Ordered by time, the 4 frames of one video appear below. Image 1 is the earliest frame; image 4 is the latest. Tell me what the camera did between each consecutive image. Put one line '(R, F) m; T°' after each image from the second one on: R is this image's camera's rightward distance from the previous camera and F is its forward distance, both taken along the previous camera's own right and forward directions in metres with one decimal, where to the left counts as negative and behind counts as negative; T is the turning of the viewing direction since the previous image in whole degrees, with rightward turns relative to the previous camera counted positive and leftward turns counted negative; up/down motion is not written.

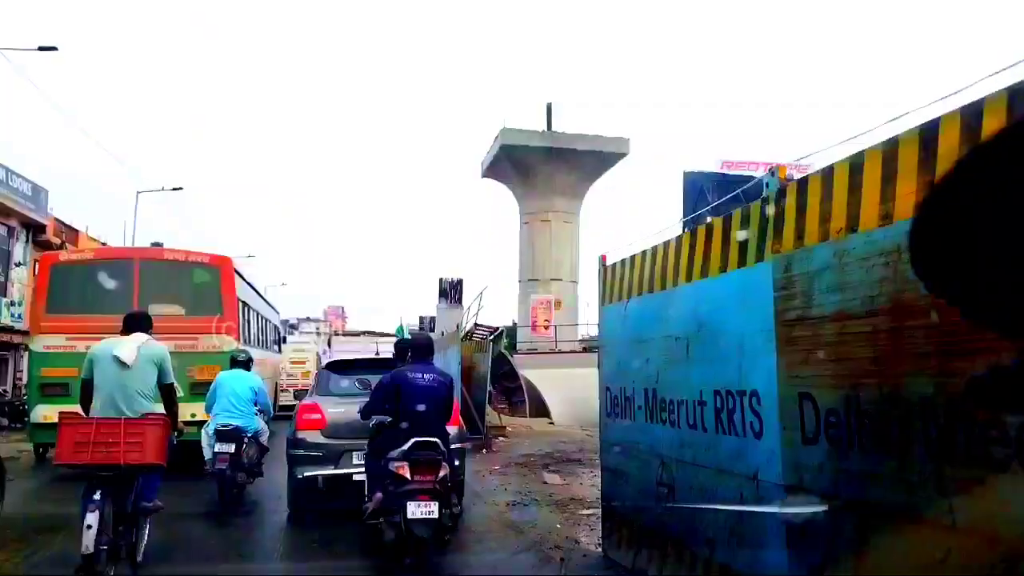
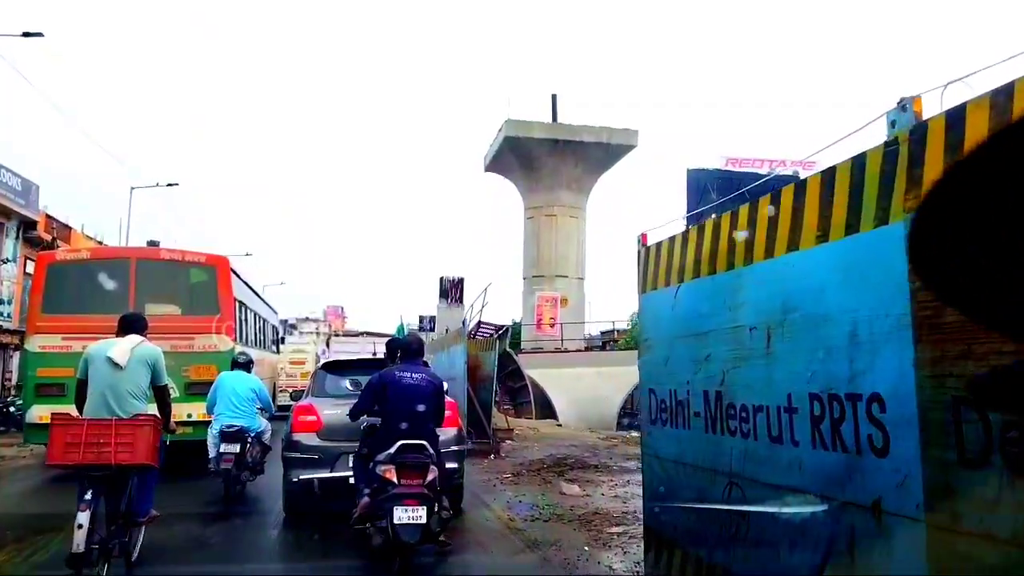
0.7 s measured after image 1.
(-0.1, +0.6) m; 0°
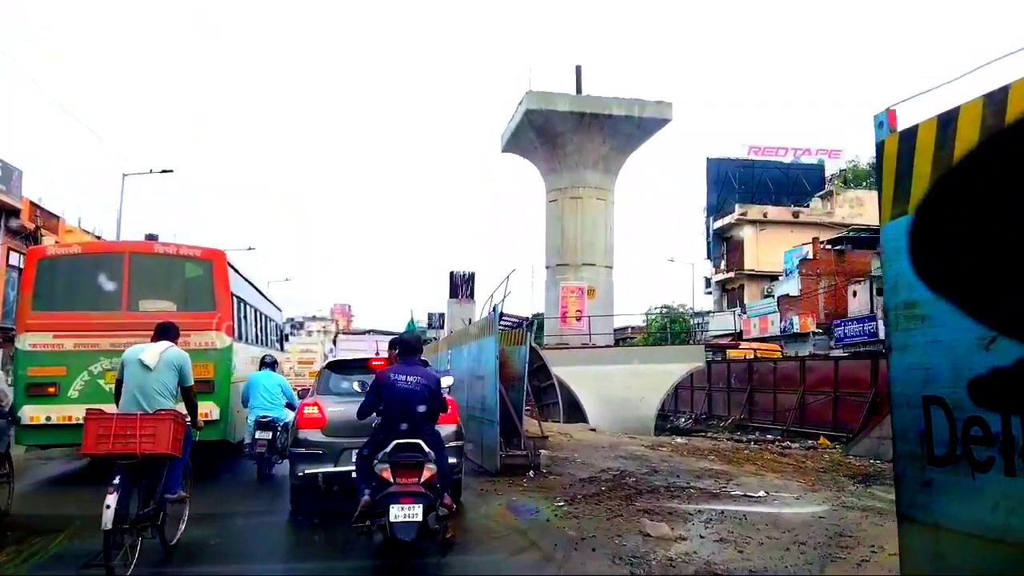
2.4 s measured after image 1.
(-0.3, +1.6) m; 0°
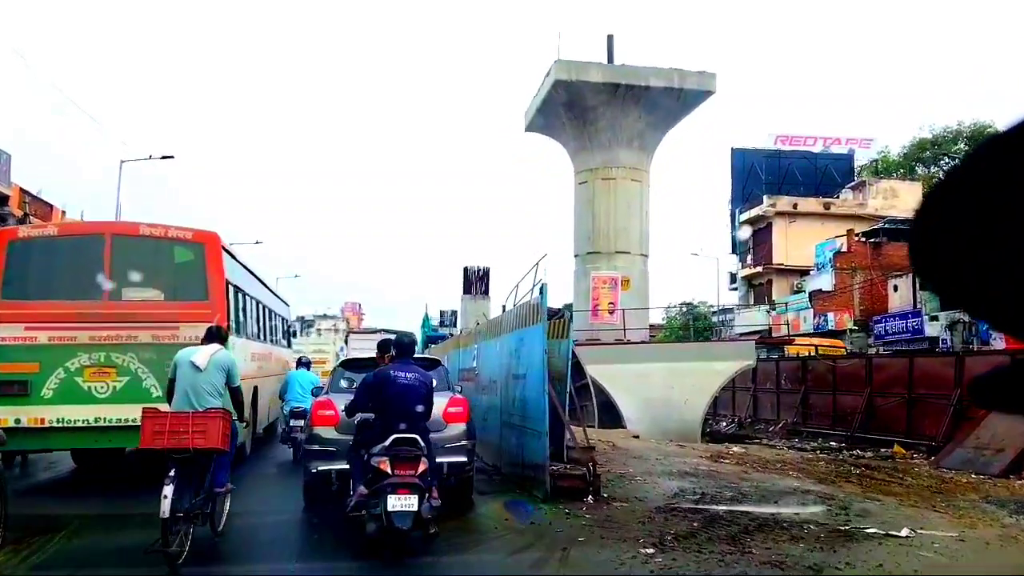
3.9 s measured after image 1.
(-0.3, +1.4) m; -1°
